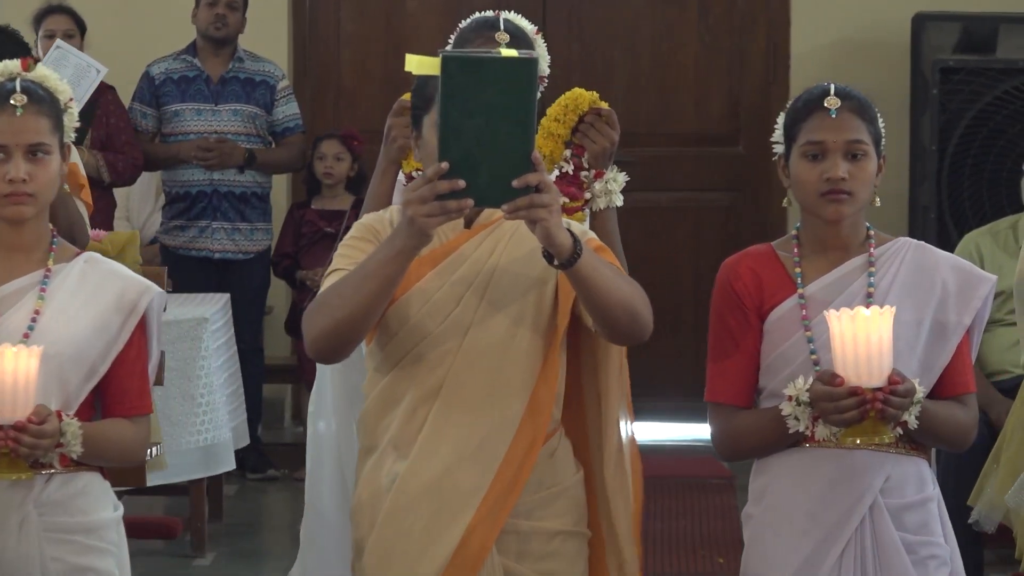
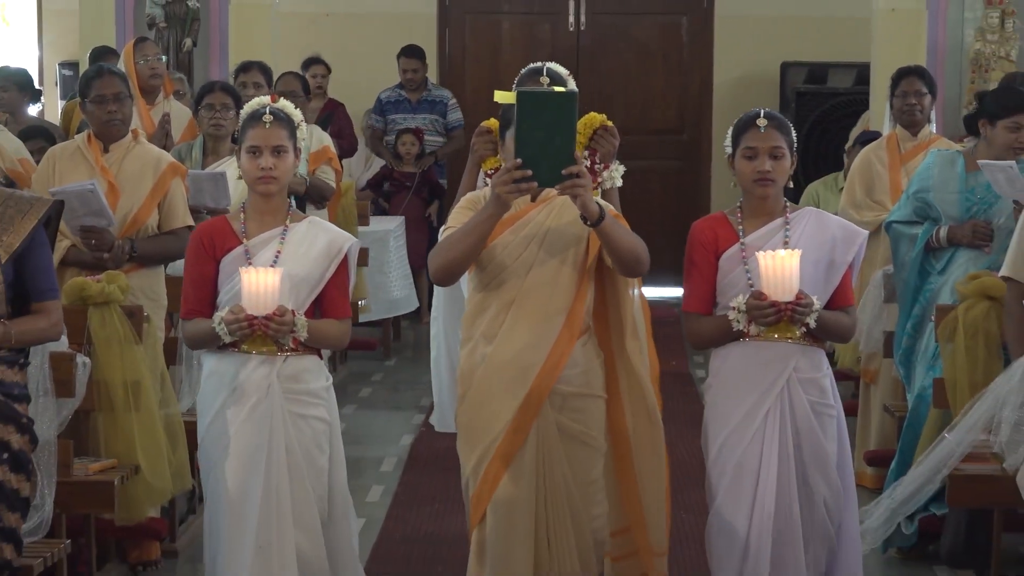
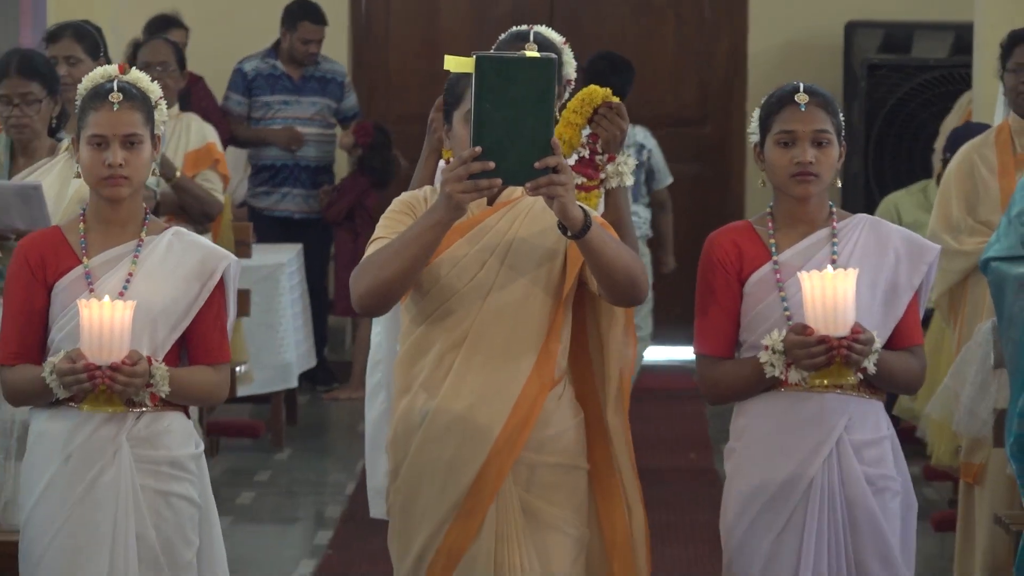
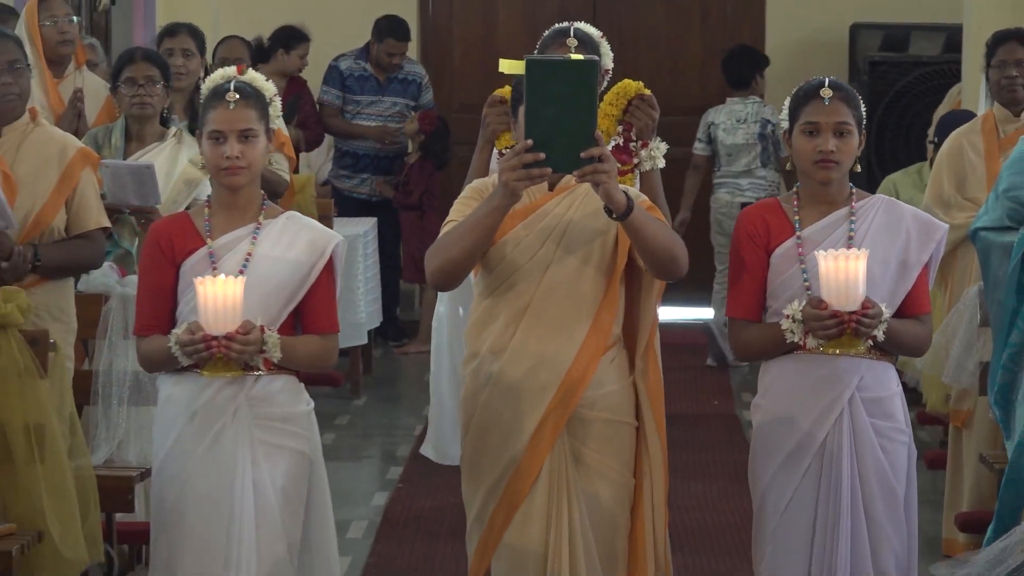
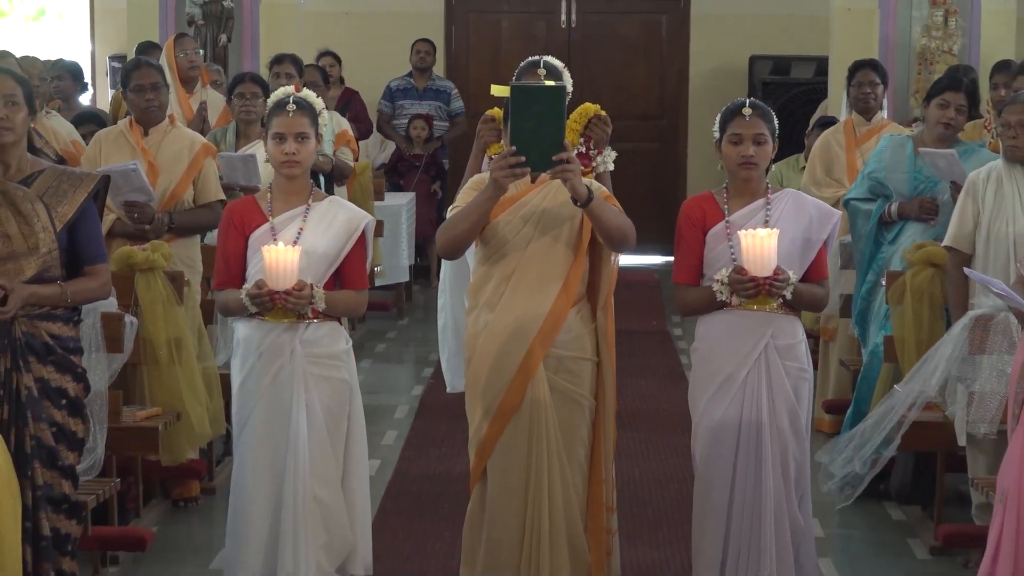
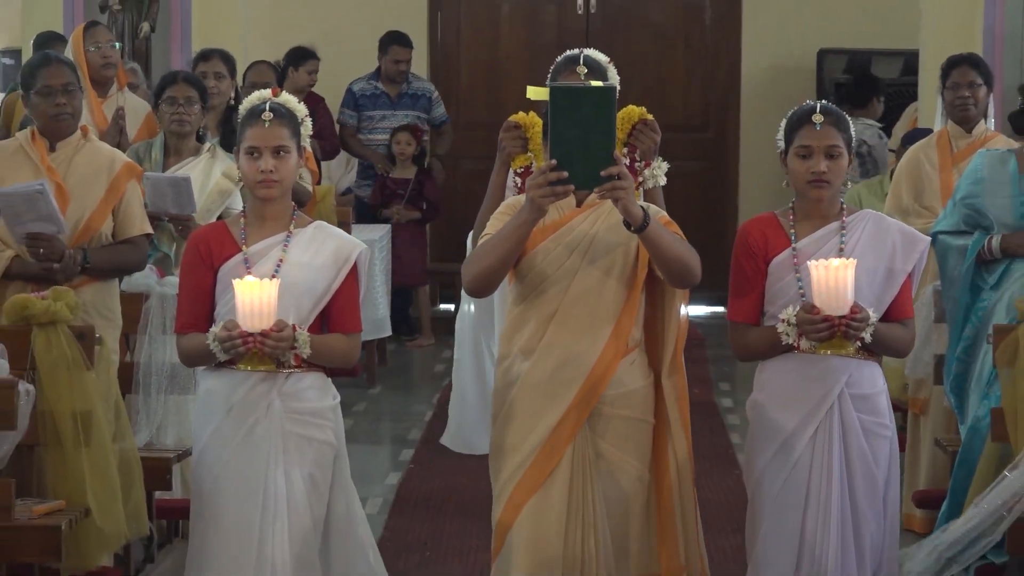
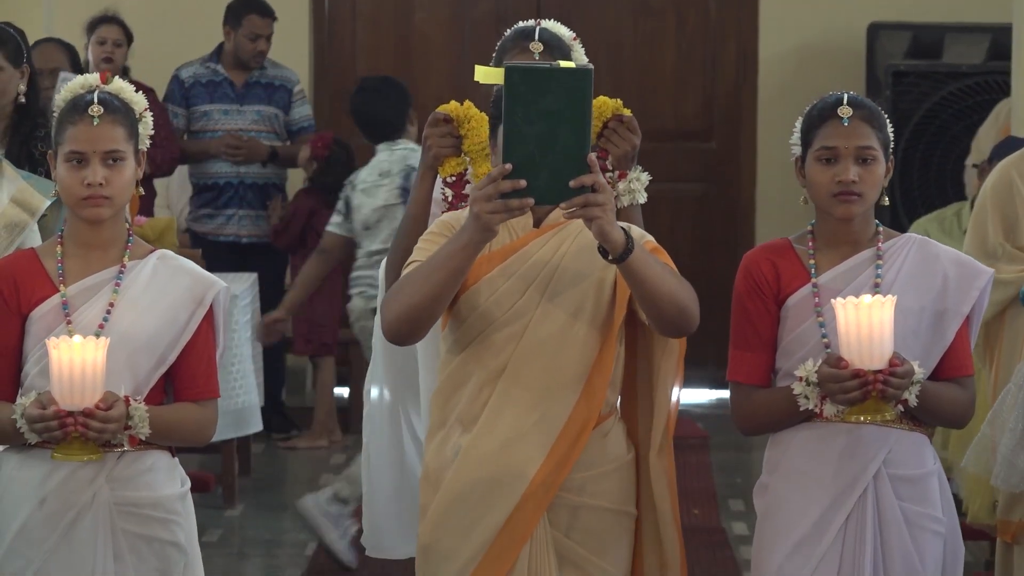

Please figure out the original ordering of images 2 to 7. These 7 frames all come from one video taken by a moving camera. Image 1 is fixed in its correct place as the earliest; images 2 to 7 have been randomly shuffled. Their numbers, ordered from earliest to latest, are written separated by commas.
7, 3, 4, 6, 2, 5
